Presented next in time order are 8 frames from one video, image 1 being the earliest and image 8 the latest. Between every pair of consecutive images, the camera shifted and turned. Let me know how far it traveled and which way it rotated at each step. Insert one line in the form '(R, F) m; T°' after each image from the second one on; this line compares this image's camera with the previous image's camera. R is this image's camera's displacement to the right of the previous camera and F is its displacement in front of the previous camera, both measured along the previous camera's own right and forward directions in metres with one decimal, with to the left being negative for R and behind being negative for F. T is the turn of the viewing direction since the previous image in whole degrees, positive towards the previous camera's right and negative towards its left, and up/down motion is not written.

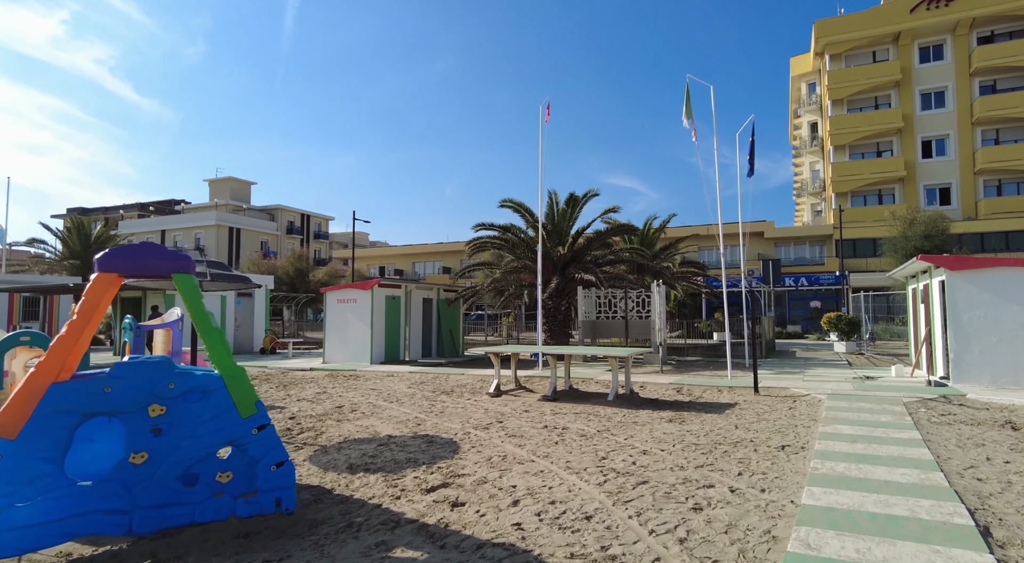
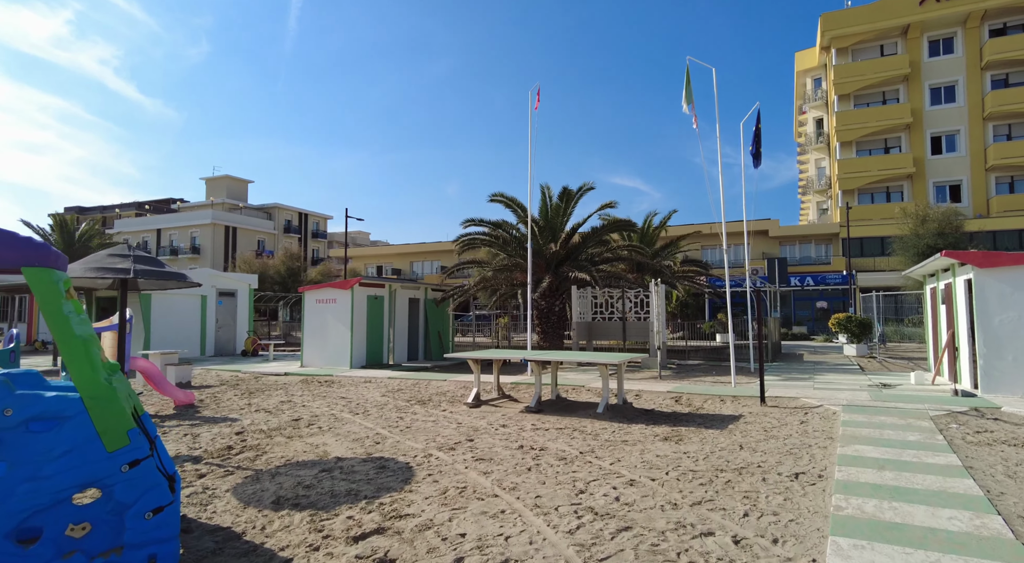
(+0.4, +1.1) m; 0°
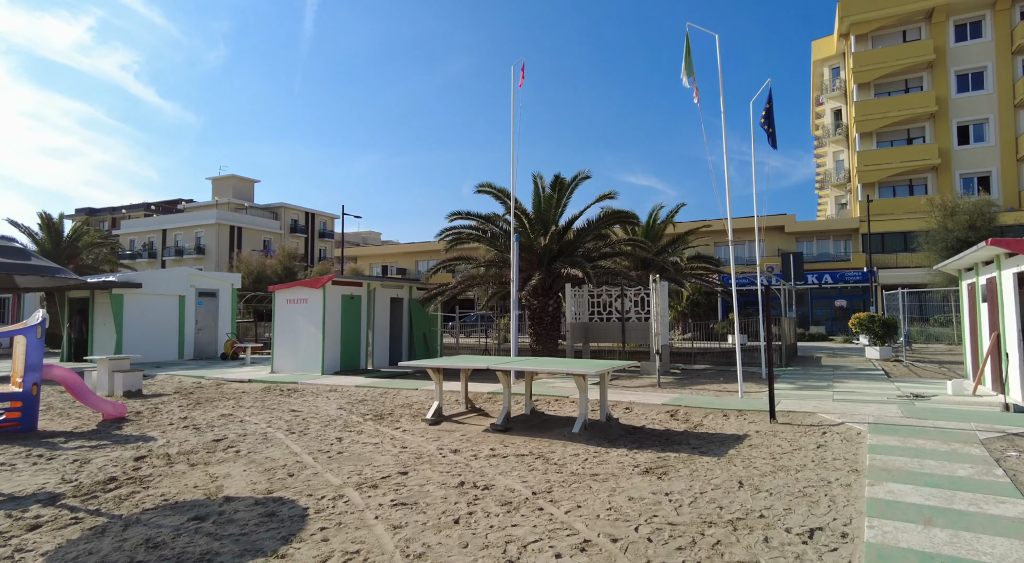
(+0.8, +1.5) m; -1°
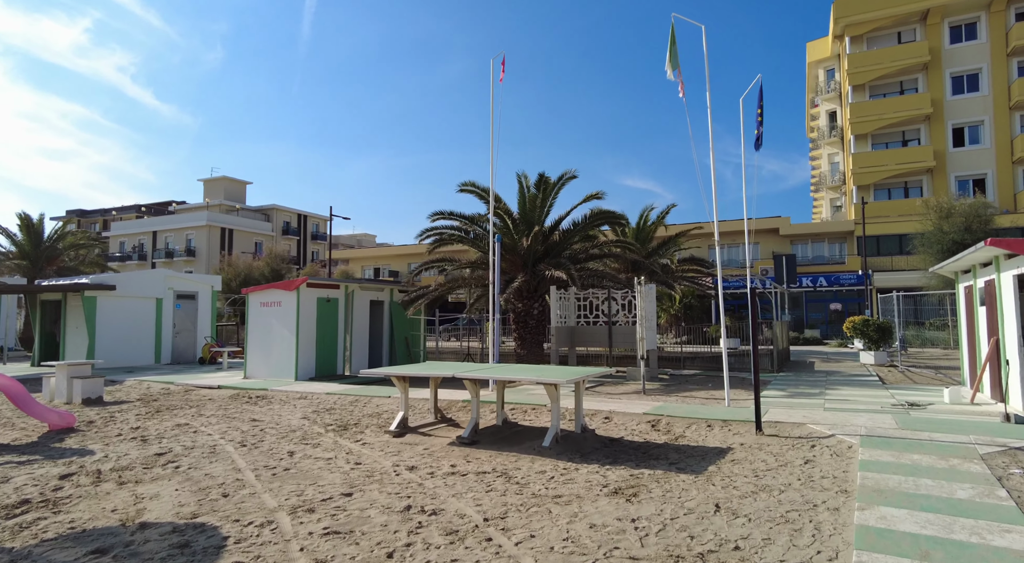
(+0.4, +0.6) m; 0°
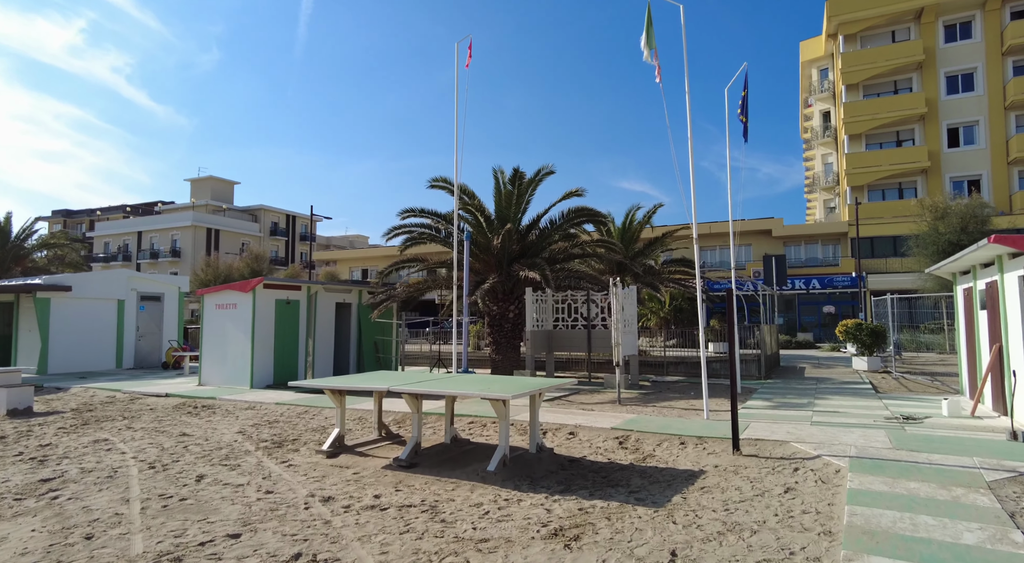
(+0.6, +0.9) m; 0°
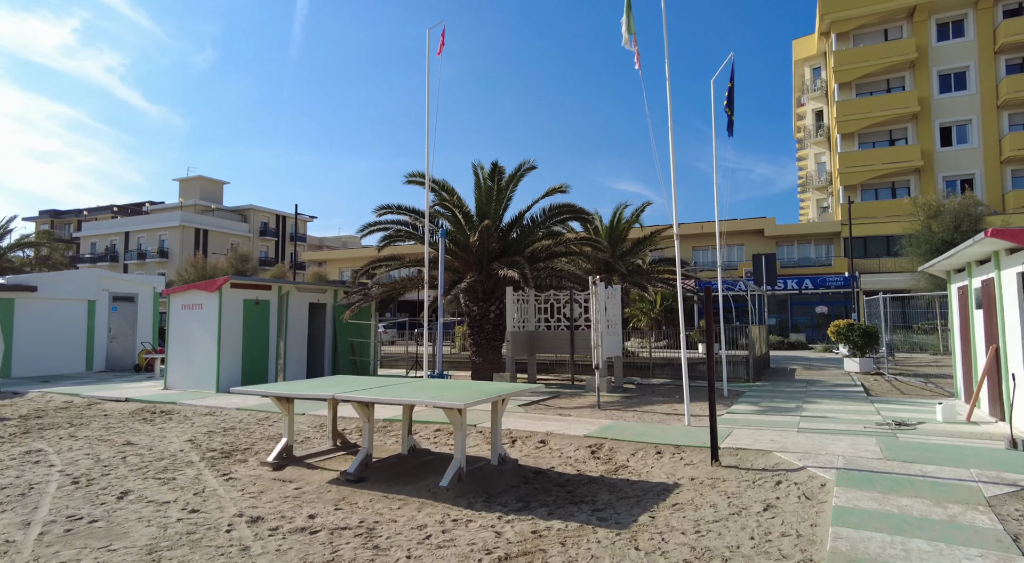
(+0.4, +0.6) m; 0°
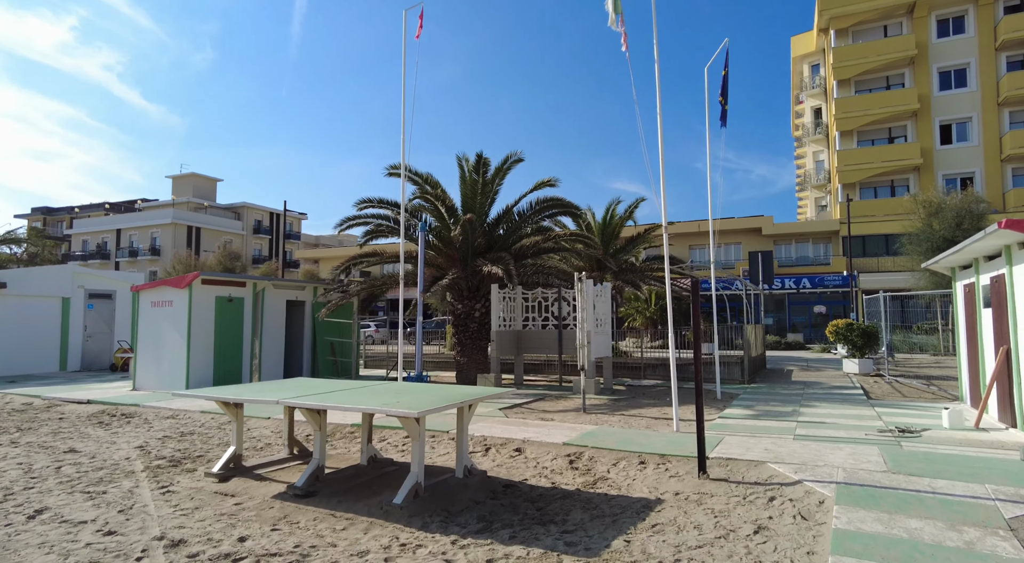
(+0.3, +0.6) m; 0°
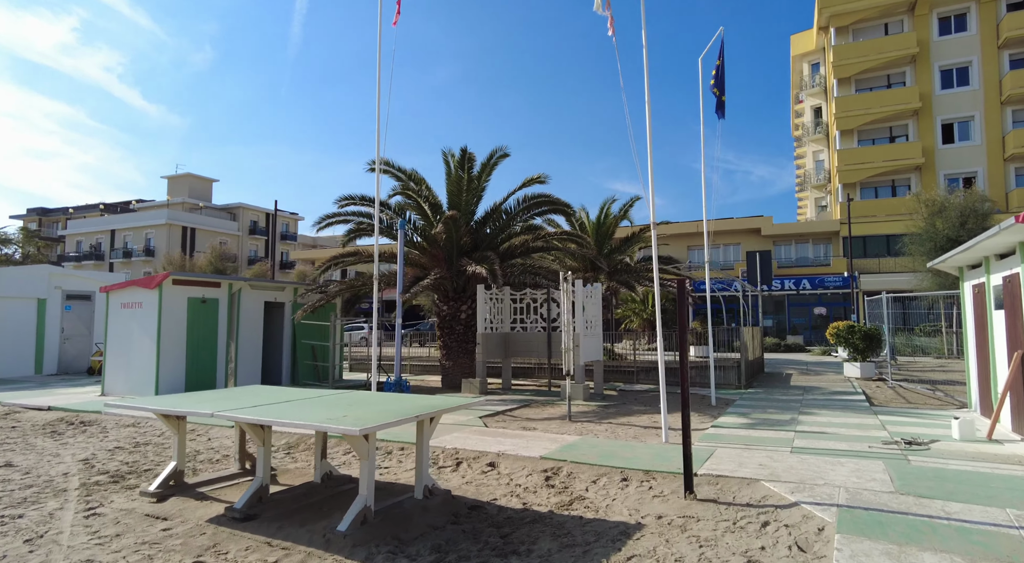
(+0.3, +0.6) m; 0°
